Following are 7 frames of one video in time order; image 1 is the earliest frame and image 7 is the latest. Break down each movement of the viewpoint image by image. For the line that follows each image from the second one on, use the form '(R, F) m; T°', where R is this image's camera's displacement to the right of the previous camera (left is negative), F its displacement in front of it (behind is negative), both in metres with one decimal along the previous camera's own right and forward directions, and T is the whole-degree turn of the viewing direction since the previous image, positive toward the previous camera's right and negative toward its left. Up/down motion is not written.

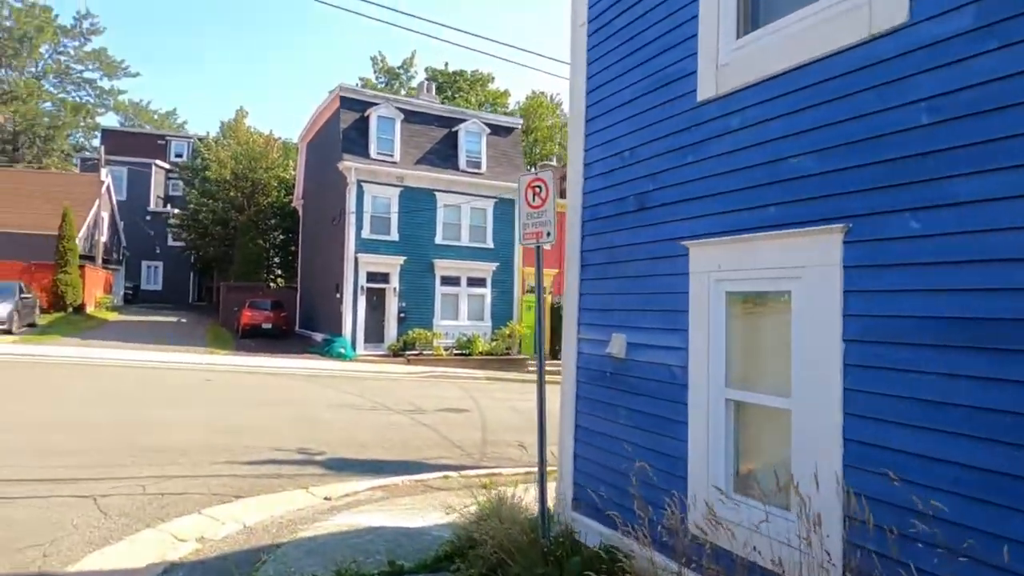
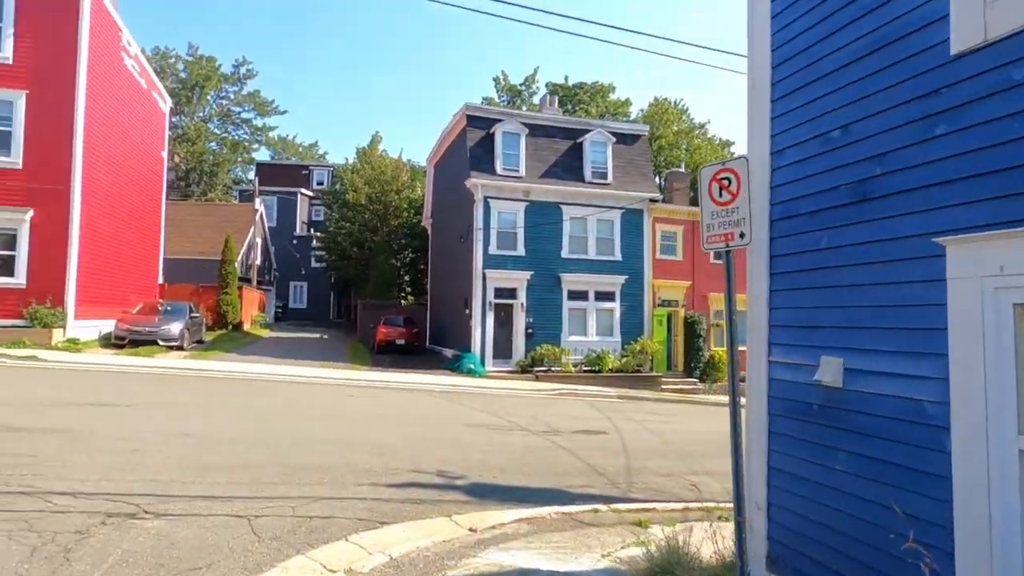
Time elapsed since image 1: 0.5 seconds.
(-0.2, +0.4) m; -10°
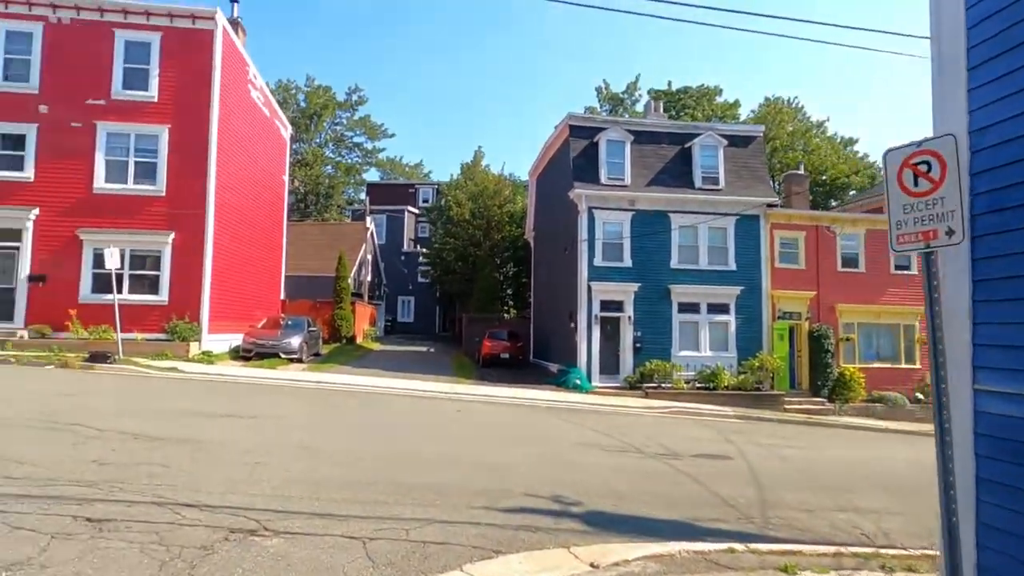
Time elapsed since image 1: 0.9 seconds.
(-0.1, +0.4) m; -8°
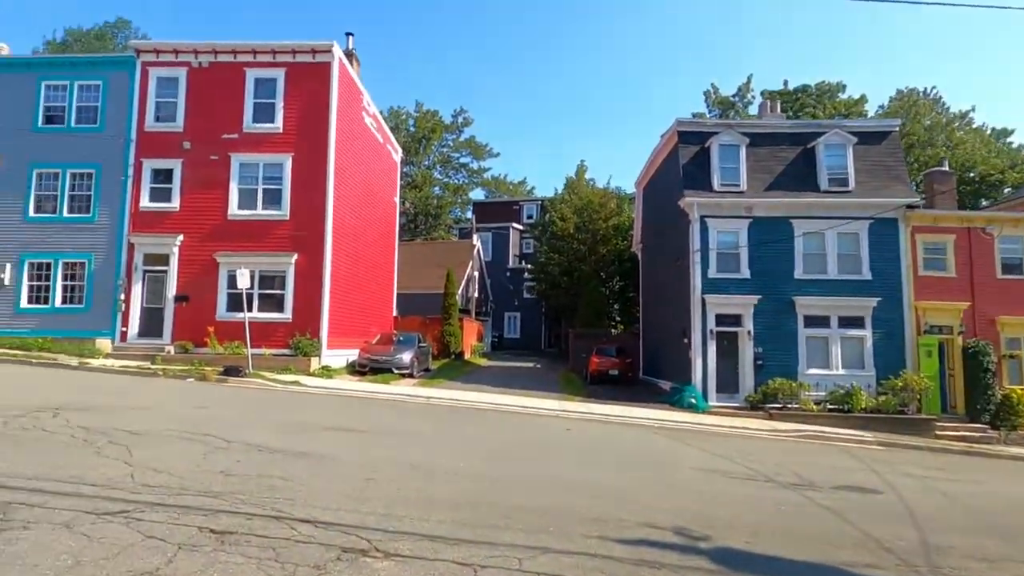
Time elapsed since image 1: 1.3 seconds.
(-0.1, +0.5) m; -8°
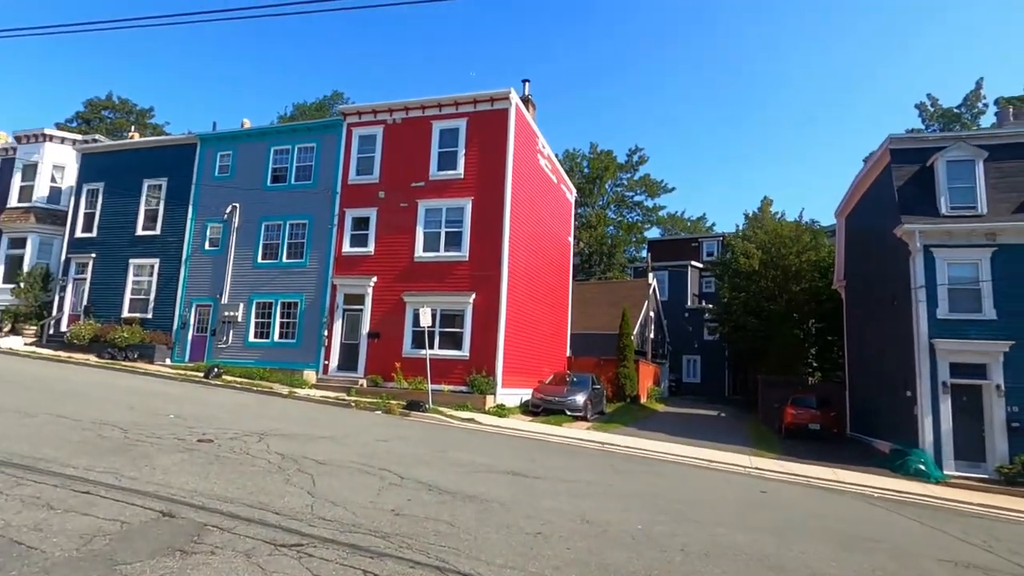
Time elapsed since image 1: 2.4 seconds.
(-0.2, +1.2) m; -14°
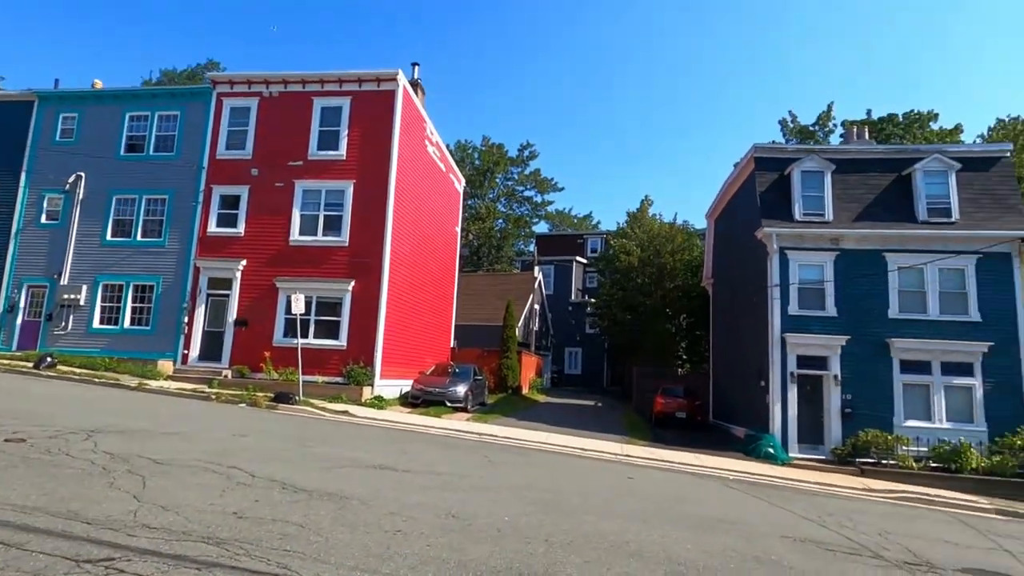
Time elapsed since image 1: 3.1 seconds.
(+0.2, -0.2) m; +9°
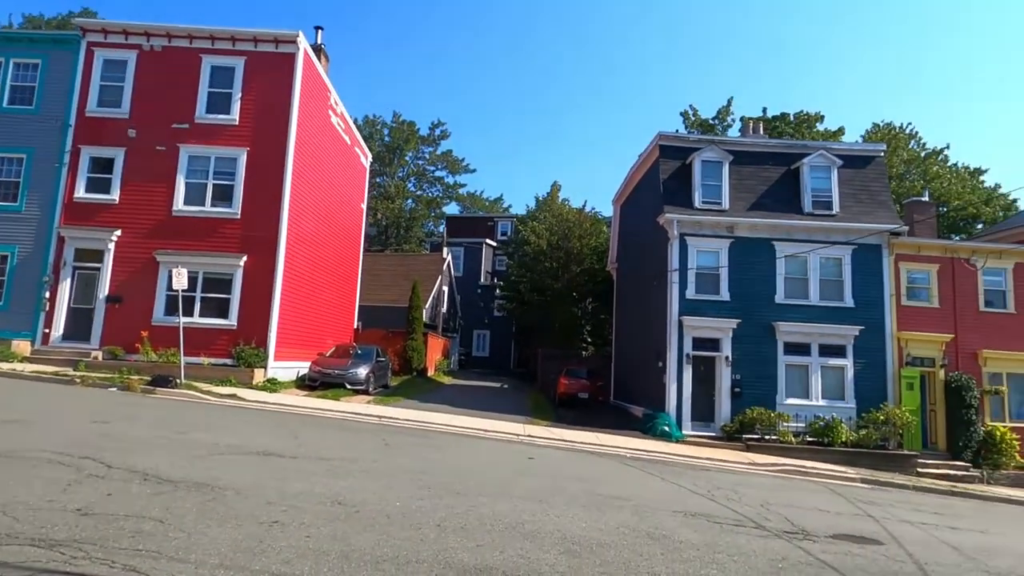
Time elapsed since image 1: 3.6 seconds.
(0.0, -0.1) m; +7°
